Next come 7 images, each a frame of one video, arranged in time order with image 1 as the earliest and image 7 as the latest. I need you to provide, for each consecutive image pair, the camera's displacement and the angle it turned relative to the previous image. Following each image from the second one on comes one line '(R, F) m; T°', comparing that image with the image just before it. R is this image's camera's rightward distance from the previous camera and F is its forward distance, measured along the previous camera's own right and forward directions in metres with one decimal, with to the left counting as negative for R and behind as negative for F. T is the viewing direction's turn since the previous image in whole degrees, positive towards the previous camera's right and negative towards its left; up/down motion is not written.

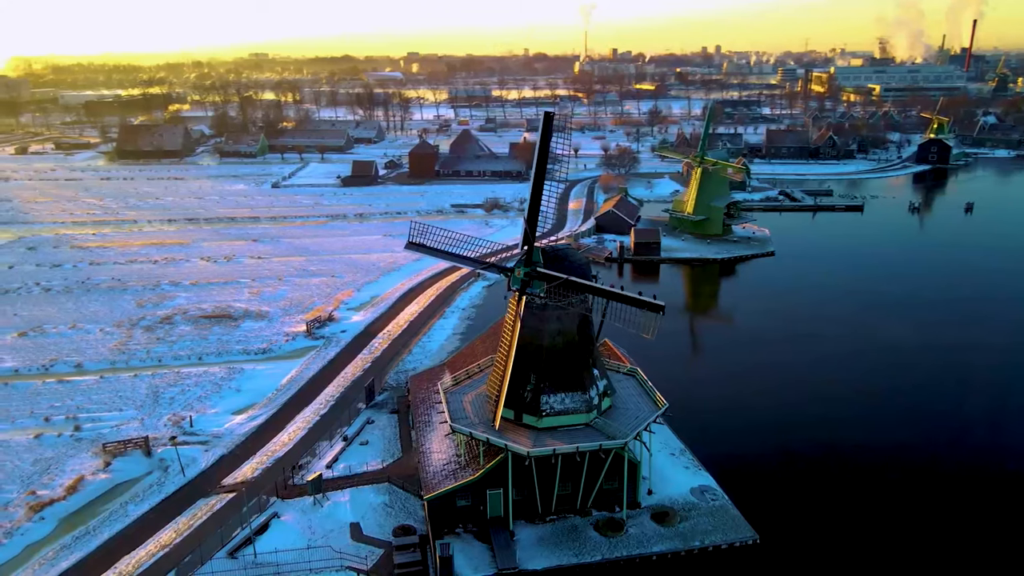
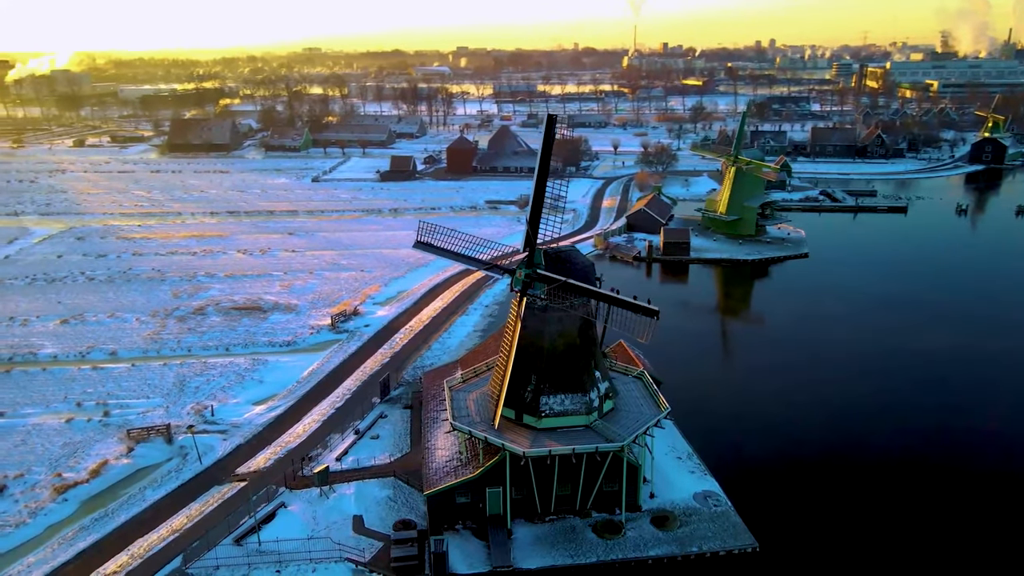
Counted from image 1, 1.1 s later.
(+0.4, 0.0) m; -3°
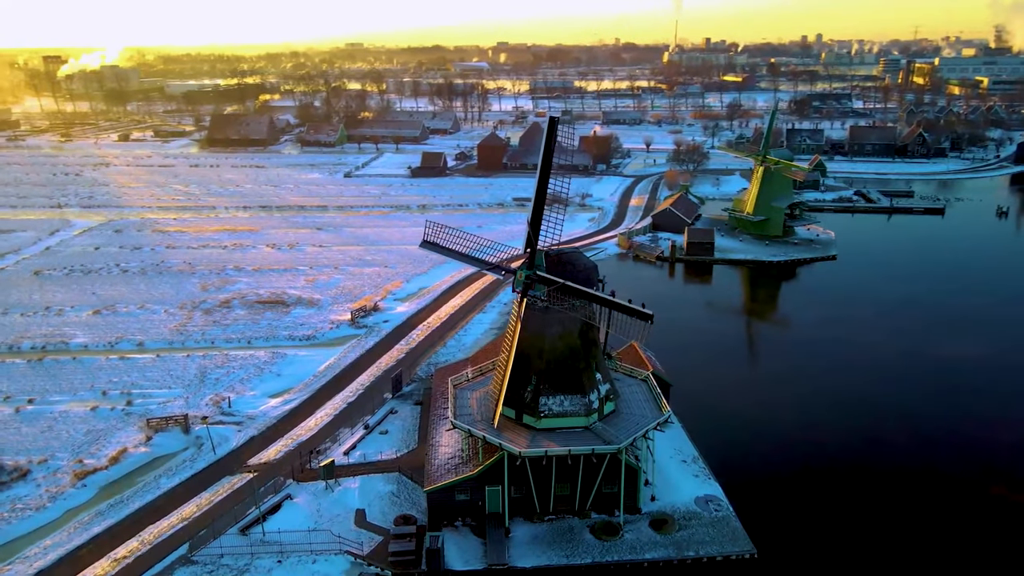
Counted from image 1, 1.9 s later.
(+0.3, 0.0) m; -3°
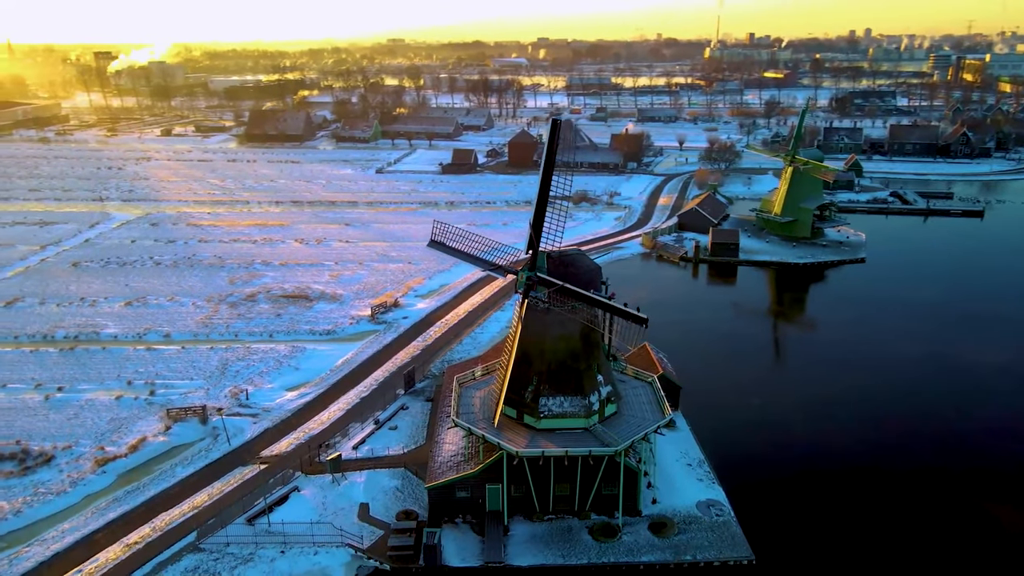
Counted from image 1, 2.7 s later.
(+0.3, 0.0) m; -3°
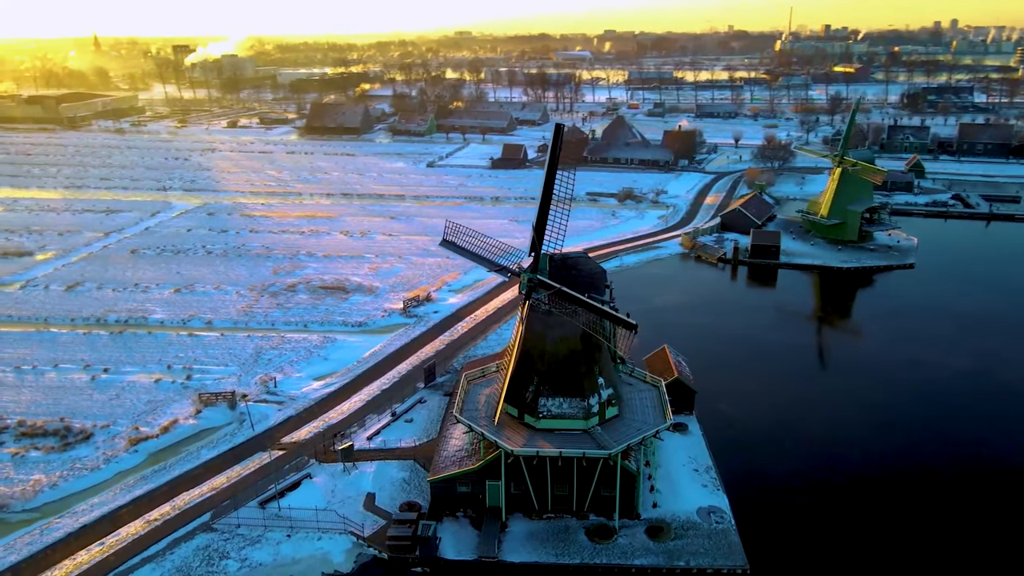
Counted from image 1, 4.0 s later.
(+0.5, -0.1) m; -4°
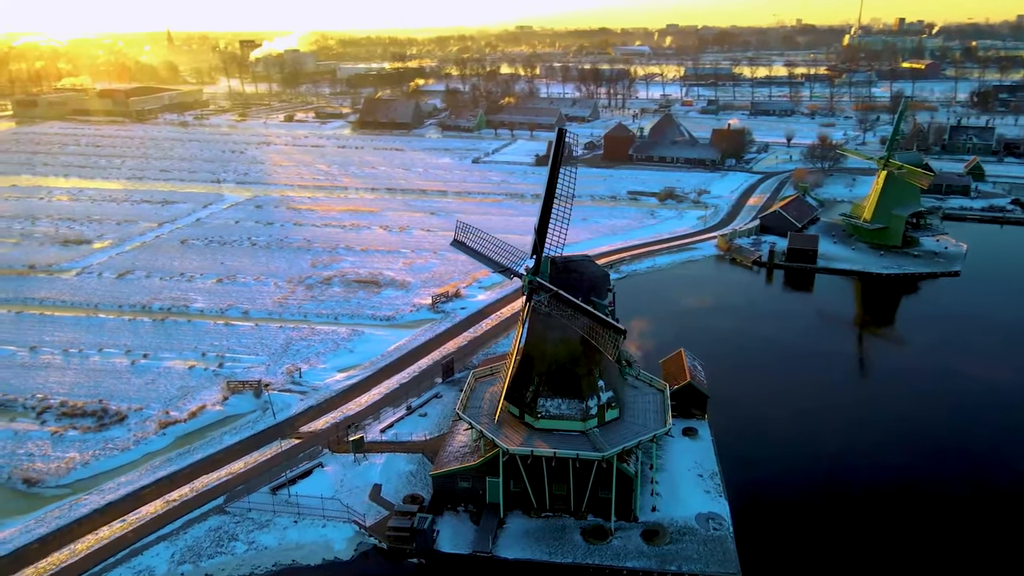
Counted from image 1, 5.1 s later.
(+0.5, -0.1) m; -4°
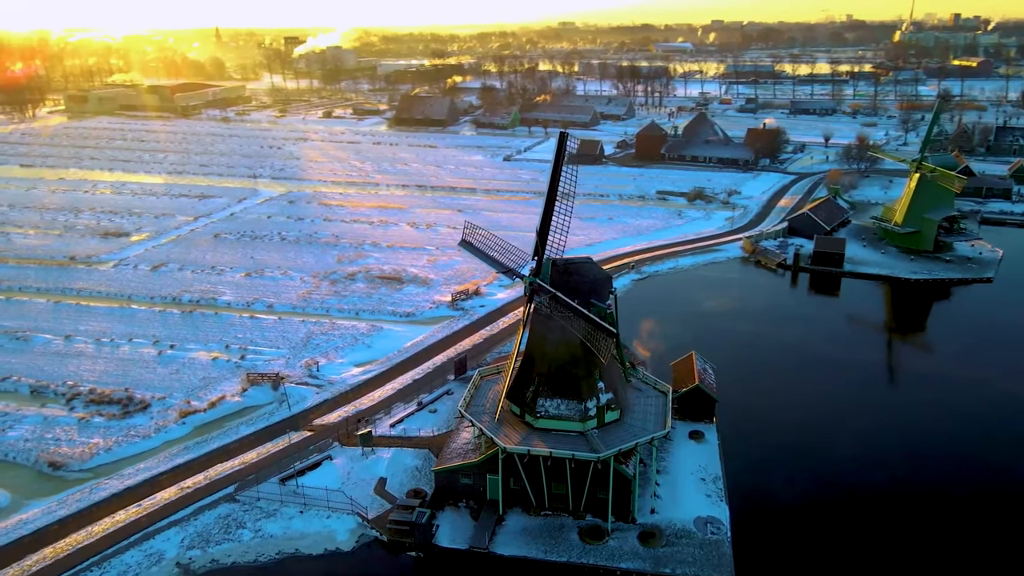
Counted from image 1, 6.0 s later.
(+0.3, -0.1) m; -3°
